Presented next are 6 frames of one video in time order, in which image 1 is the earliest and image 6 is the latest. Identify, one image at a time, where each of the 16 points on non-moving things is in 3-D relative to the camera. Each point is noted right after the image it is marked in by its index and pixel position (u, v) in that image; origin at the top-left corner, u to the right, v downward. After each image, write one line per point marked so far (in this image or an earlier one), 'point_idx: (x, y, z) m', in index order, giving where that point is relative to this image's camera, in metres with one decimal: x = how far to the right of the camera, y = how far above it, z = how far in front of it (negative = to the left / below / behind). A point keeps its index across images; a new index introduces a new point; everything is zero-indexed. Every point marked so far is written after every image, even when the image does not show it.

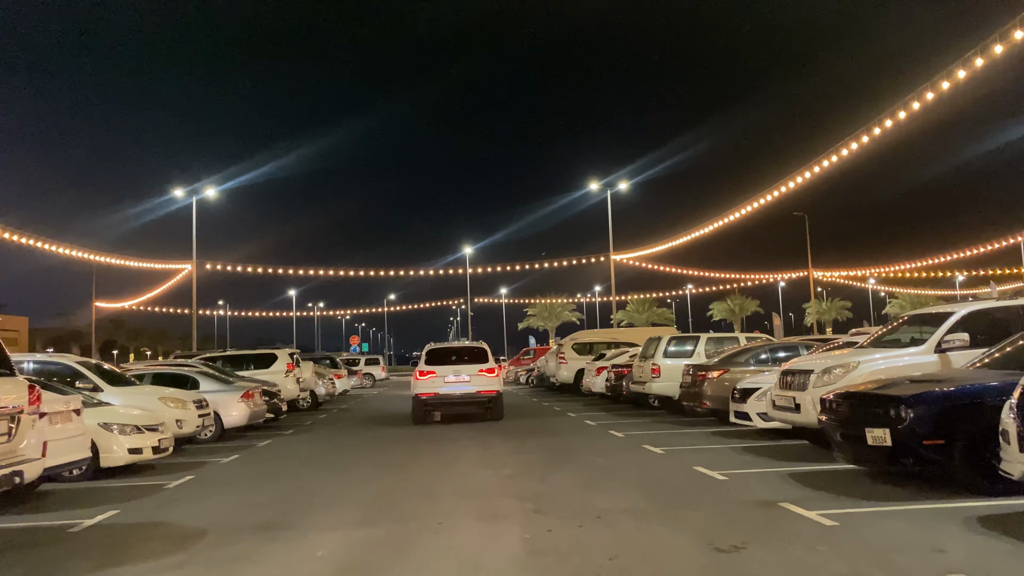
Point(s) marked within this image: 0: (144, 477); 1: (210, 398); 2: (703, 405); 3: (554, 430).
0: (-4.3, -2.2, +9.8) m
1: (-5.2, -1.9, +14.6) m
2: (+3.1, -1.9, +13.8) m
3: (+0.7, -2.5, +14.8) m
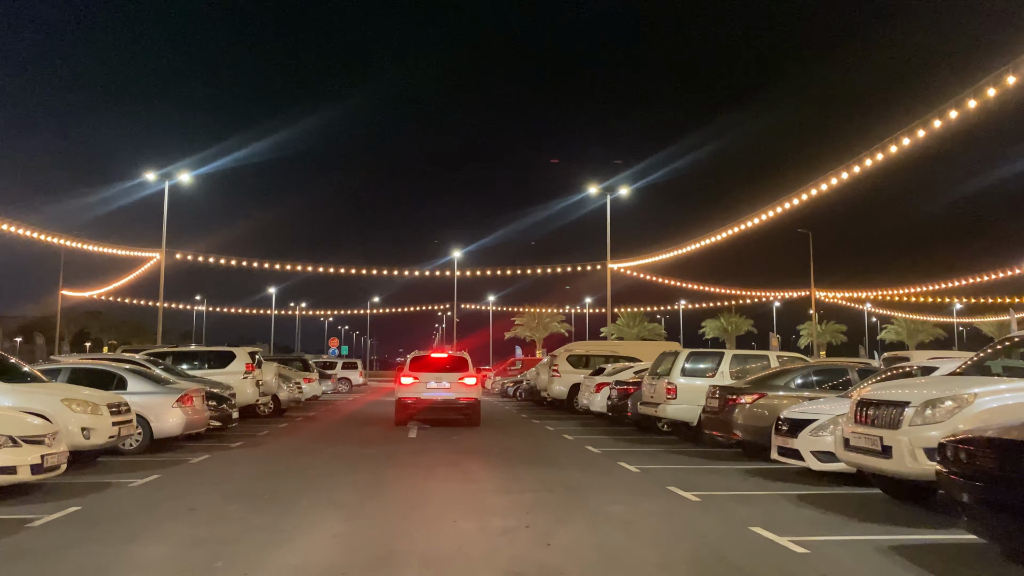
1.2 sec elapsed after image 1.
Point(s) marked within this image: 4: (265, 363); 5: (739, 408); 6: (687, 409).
0: (-4.4, -1.9, +7.4) m
1: (-5.4, -1.7, +12.1) m
2: (+3.0, -2.0, +11.5) m
3: (+0.5, -2.5, +12.4) m
4: (-5.8, -1.8, +19.6) m
5: (+3.1, -1.6, +11.4) m
6: (+2.8, -1.9, +13.4) m
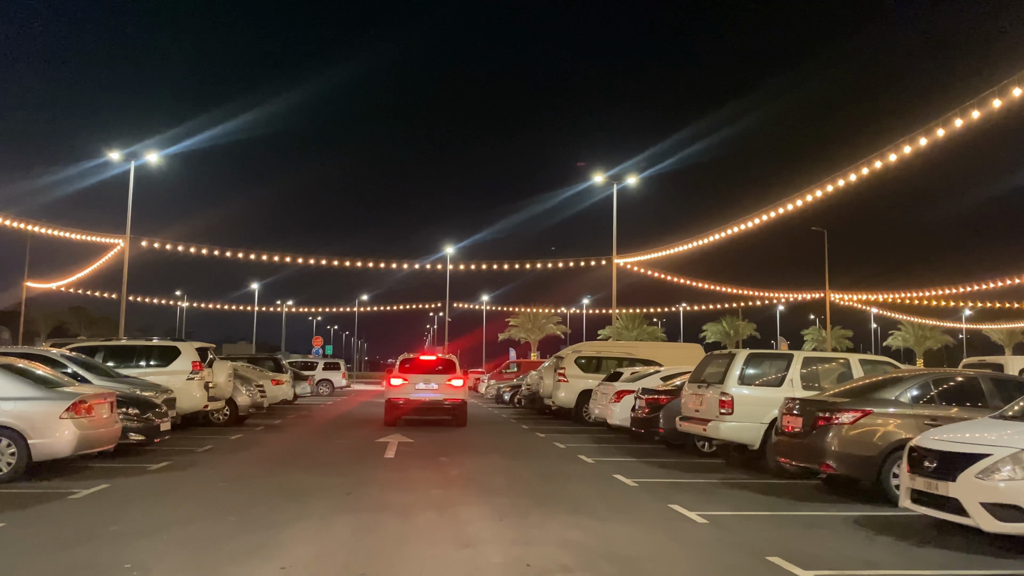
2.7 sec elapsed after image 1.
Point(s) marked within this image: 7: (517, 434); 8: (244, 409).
0: (-4.3, -1.6, +4.2) m
1: (-5.3, -1.3, +9.0) m
2: (+3.1, -1.8, +8.3) m
3: (+0.6, -2.2, +9.3) m
4: (-5.7, -1.5, +16.4) m
5: (+3.2, -1.4, +8.3) m
6: (+2.9, -1.7, +10.3) m
7: (+0.1, -3.3, +18.7) m
8: (-5.6, -2.5, +17.6) m
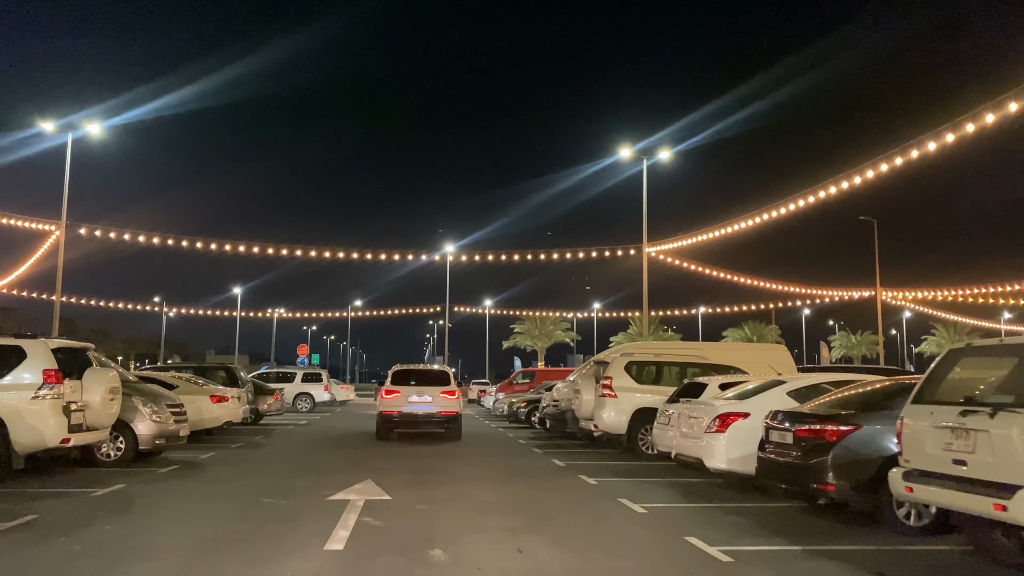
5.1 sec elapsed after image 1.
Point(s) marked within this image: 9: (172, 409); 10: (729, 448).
0: (-3.8, -1.0, -1.4) m
1: (-4.9, -0.8, +3.3) m
2: (+3.5, -1.3, +2.7) m
3: (+1.0, -1.7, +3.7) m
4: (-5.3, -1.1, +10.7) m
5: (+3.6, -0.9, +2.7) m
6: (+3.3, -1.2, +4.6) m
7: (+0.5, -2.9, +13.0) m
8: (-5.2, -2.2, +11.9) m
9: (-5.2, -1.8, +12.6) m
10: (+2.3, -1.7, +9.2) m
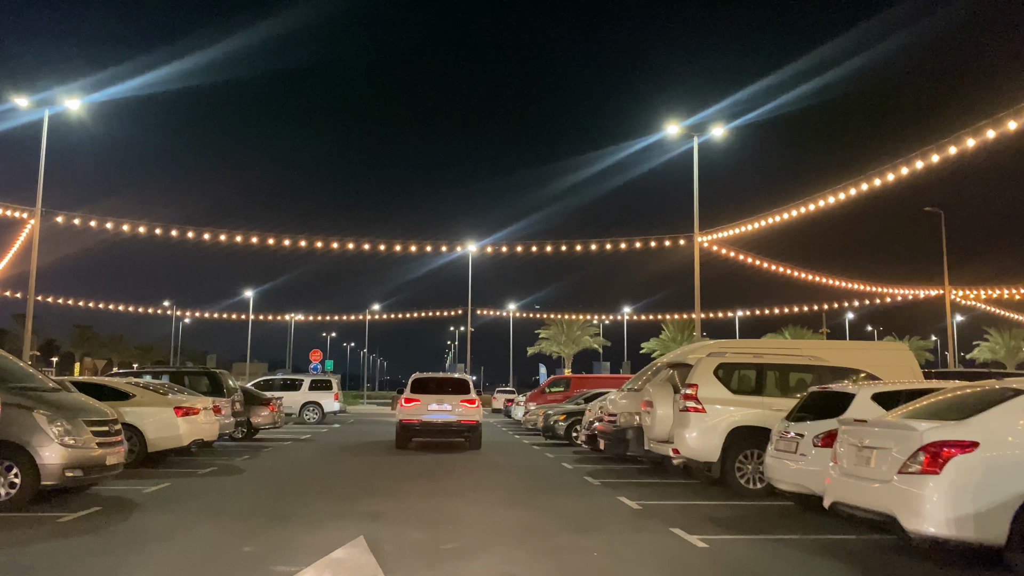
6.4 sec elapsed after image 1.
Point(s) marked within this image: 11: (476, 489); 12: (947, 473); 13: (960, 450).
0: (-3.6, -0.6, -4.9) m
1: (-4.5, -0.4, -0.1) m
2: (+3.9, -0.9, -1.0) m
3: (+1.4, -1.3, 0.0) m
4: (-4.8, -0.7, +7.3) m
5: (+4.0, -0.5, -1.0) m
6: (+3.7, -0.8, +1.0) m
7: (+1.1, -2.6, +9.4) m
8: (-4.6, -1.8, +8.4) m
9: (-4.6, -1.5, +9.2) m
10: (+2.8, -1.4, +5.5) m
11: (-0.5, -2.6, +10.9) m
12: (+2.9, -1.2, +5.5) m
13: (+3.0, -1.1, +5.6) m
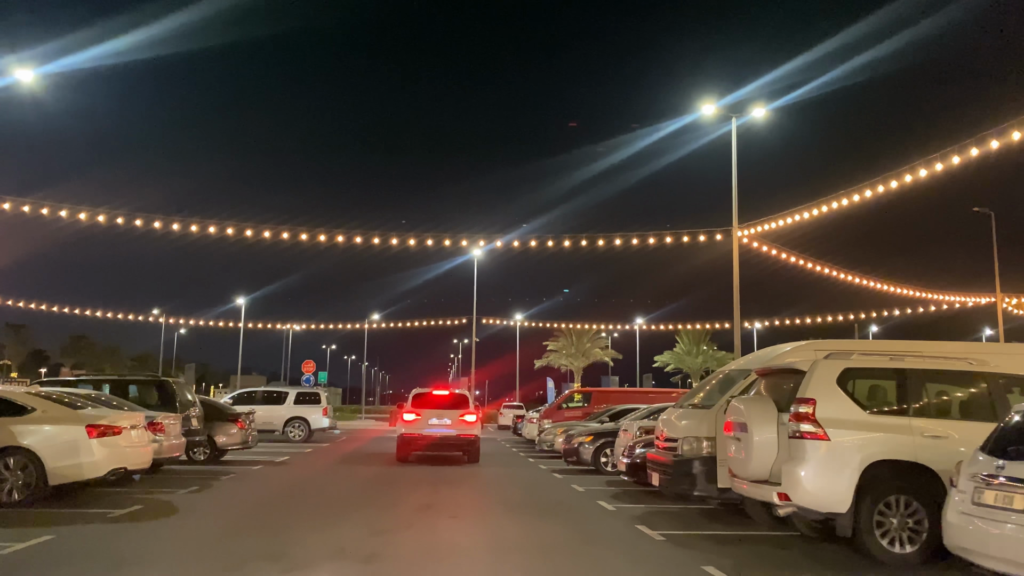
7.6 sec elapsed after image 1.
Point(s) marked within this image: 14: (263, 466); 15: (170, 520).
0: (-3.4, -0.1, -8.1) m
1: (-4.3, 0.0, -3.4) m
2: (+4.1, -0.4, -4.2) m
3: (+1.6, -0.9, -3.2) m
4: (-4.5, -0.4, +4.0) m
5: (+4.2, 0.0, -4.3) m
6: (+3.9, -0.4, -2.3) m
7: (+1.4, -2.3, +6.1) m
8: (-4.4, -1.5, +5.2) m
9: (-4.3, -1.2, +5.9) m
10: (+3.1, -1.1, +2.2) m
11: (-0.2, -2.4, +7.6) m
12: (+3.1, -0.9, +2.2) m
13: (+3.2, -0.7, +2.3) m
14: (-5.2, -3.7, +17.3) m
15: (-3.9, -2.6, +9.2) m
